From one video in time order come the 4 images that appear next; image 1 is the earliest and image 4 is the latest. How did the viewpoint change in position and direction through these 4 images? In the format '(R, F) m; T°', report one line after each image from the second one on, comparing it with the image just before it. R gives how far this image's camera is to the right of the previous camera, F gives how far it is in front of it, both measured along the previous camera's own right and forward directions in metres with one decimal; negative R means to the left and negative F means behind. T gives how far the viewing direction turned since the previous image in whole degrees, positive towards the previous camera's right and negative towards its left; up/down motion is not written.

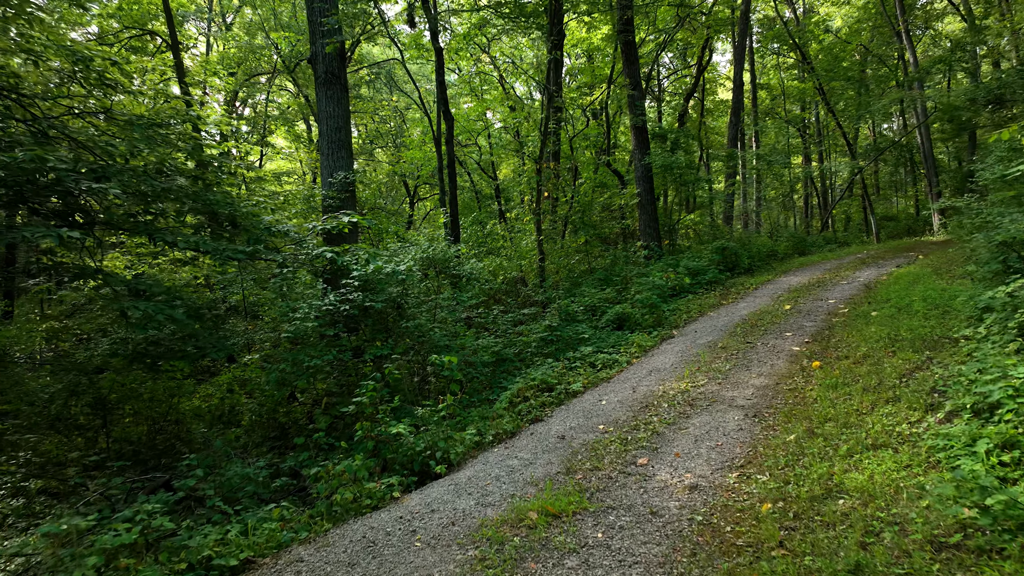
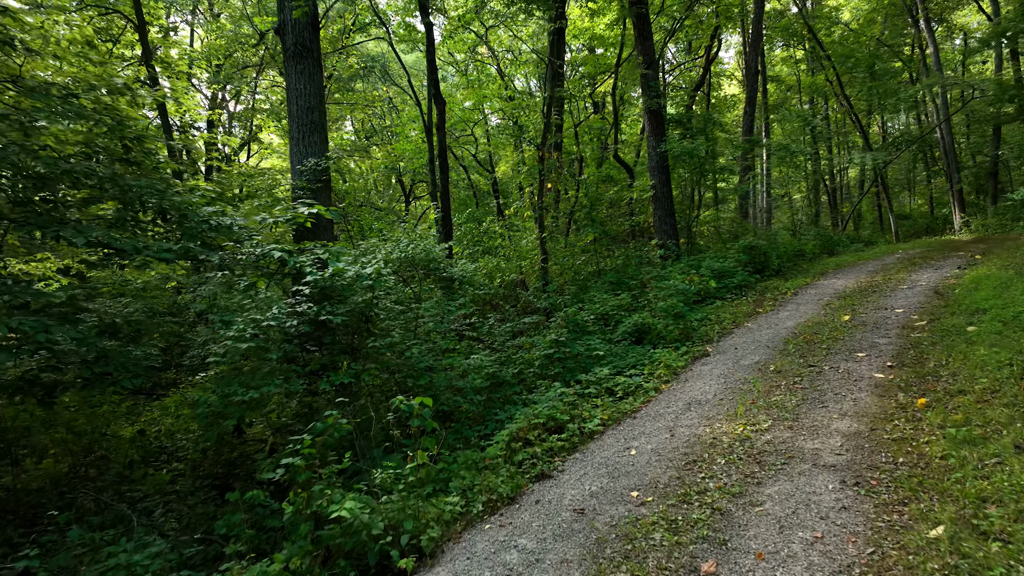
(0.0, +1.4) m; 0°
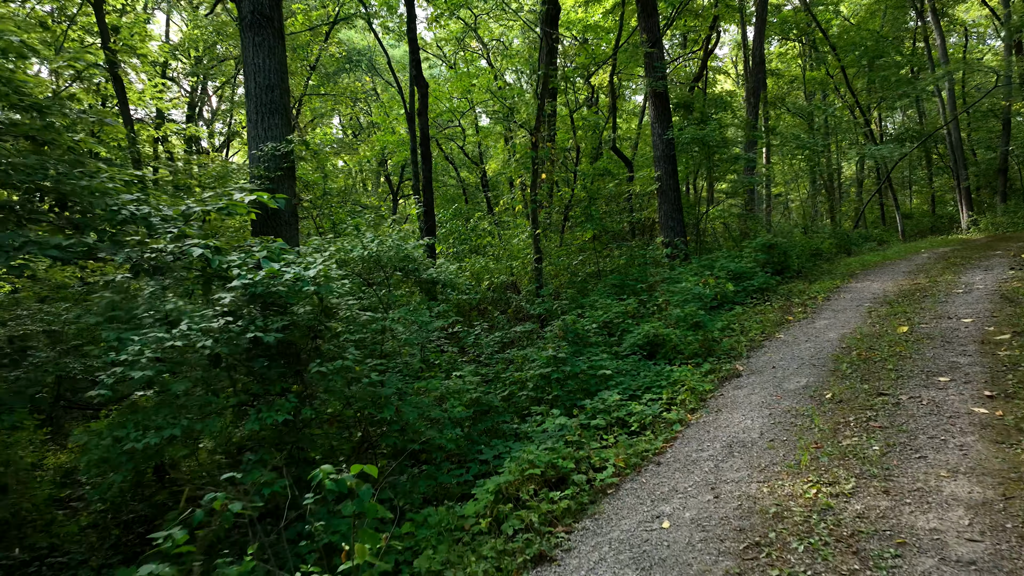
(0.0, +1.1) m; +1°
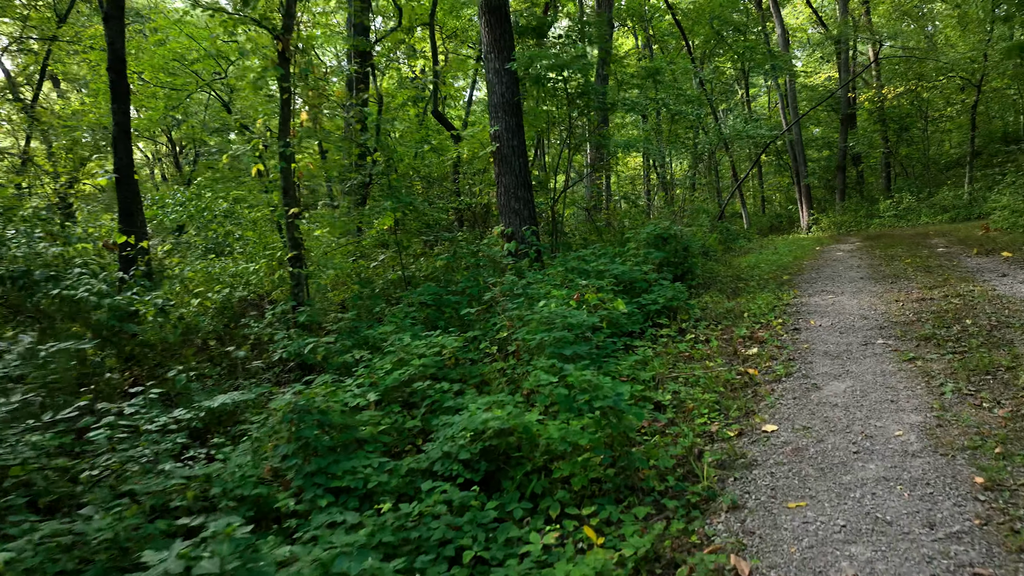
(+0.7, +3.6) m; +13°
